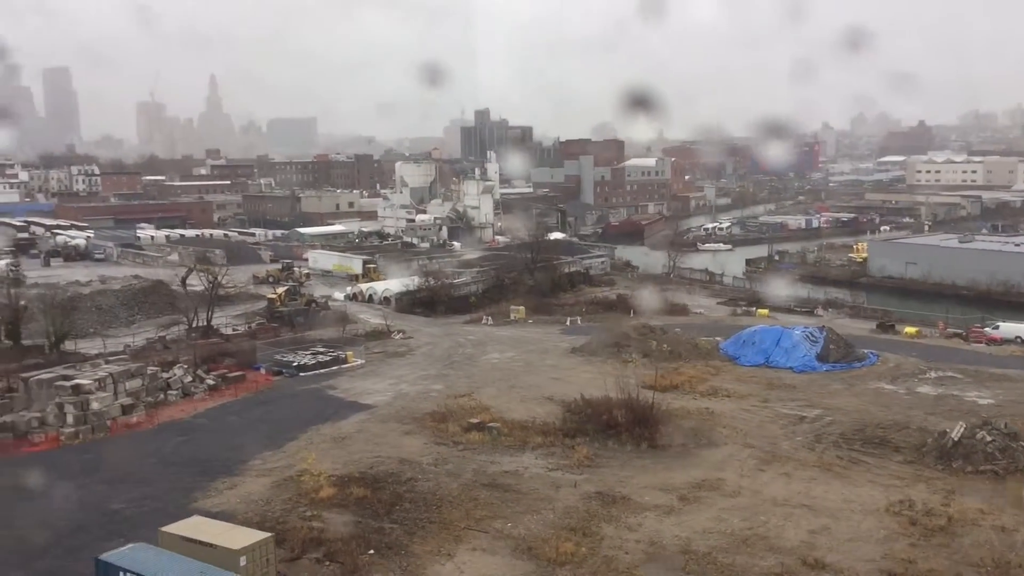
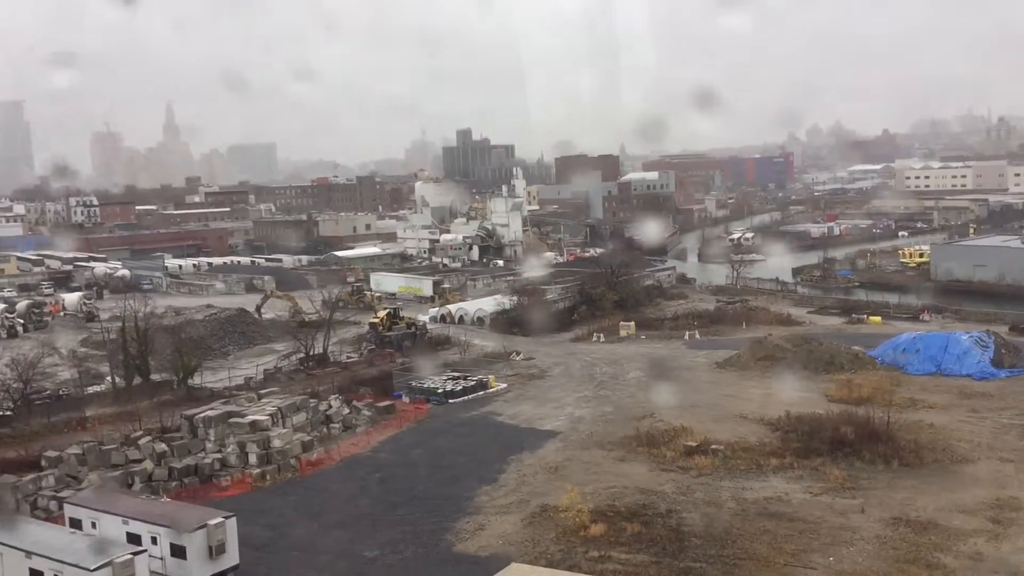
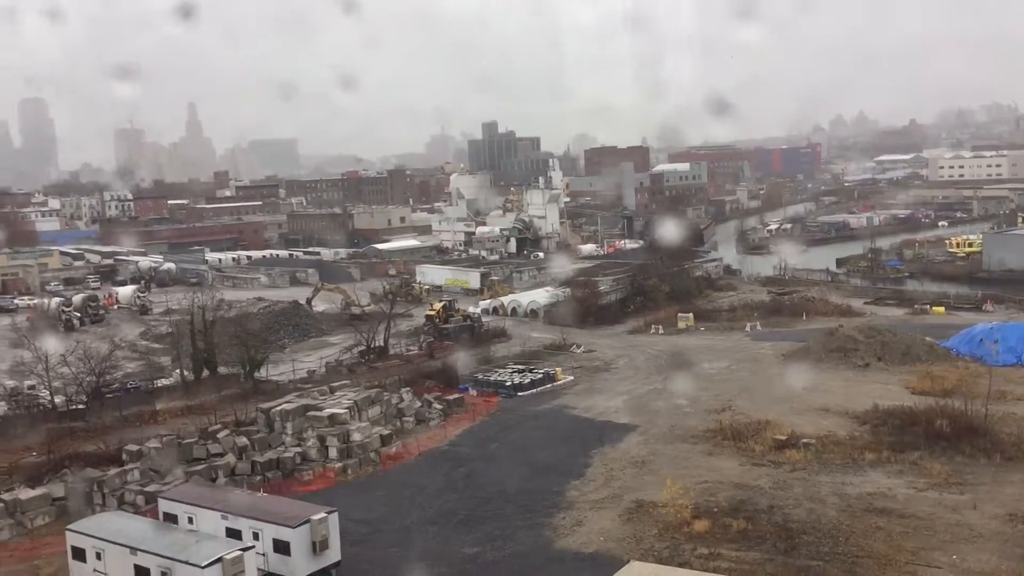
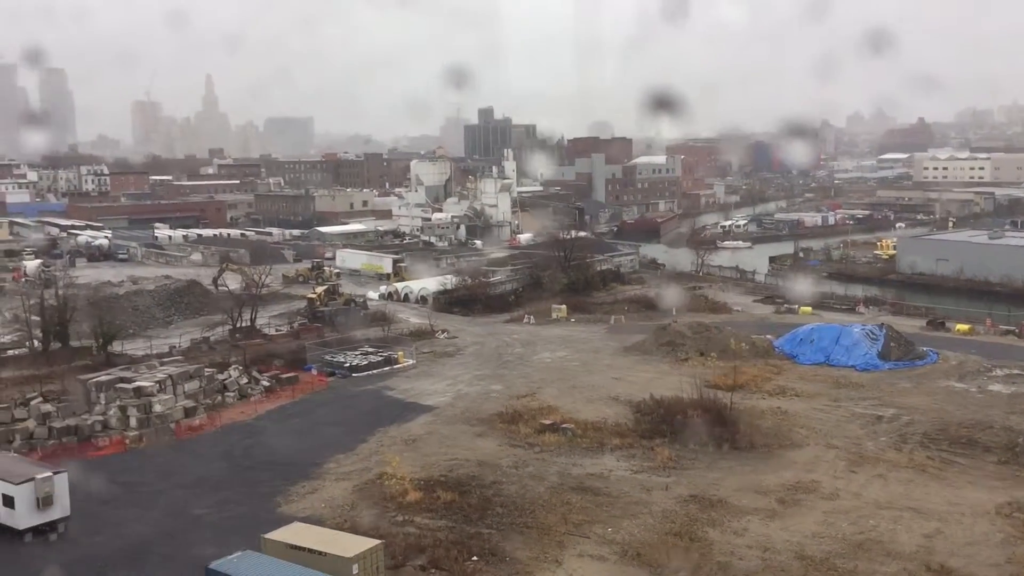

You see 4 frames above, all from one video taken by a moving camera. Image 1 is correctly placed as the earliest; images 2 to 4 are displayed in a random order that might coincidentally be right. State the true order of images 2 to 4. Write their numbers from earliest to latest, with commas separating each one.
4, 2, 3
